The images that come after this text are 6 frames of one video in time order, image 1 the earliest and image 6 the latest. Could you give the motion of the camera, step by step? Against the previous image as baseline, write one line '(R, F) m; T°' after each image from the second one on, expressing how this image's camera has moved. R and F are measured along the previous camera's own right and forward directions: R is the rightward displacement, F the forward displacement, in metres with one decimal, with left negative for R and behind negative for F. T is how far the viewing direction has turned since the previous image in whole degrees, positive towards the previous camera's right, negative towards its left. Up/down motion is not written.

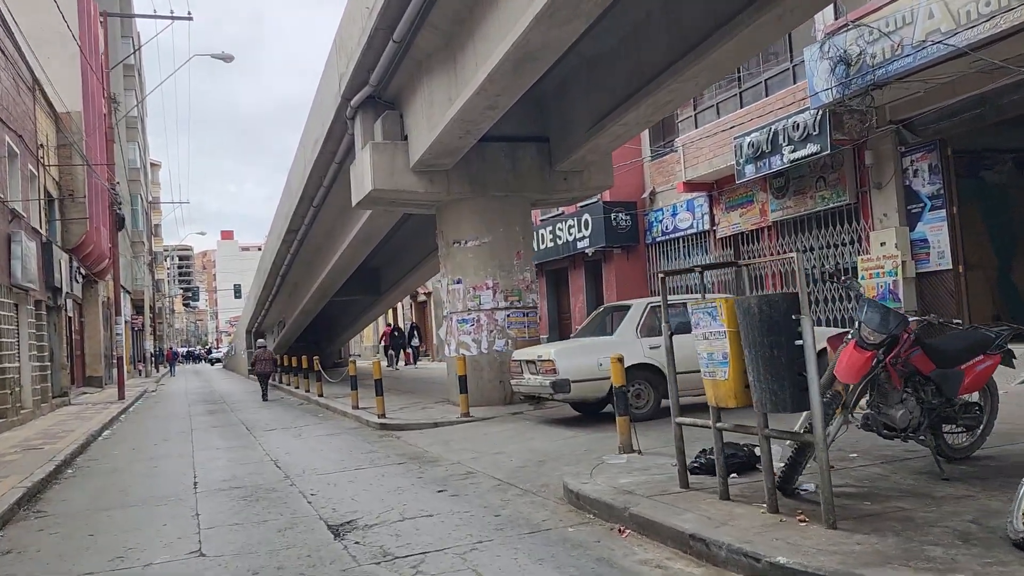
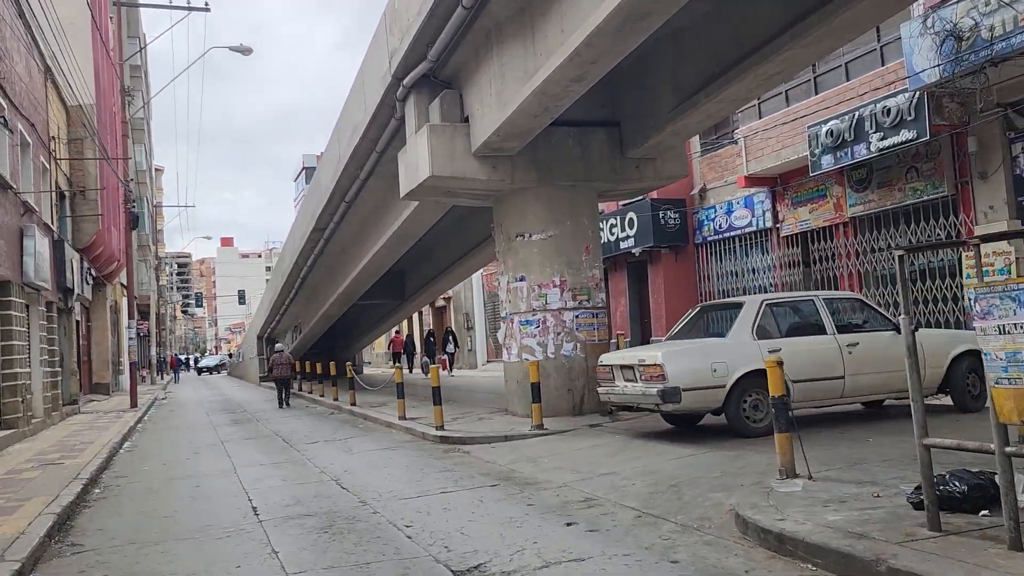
(-1.0, +1.2) m; 0°
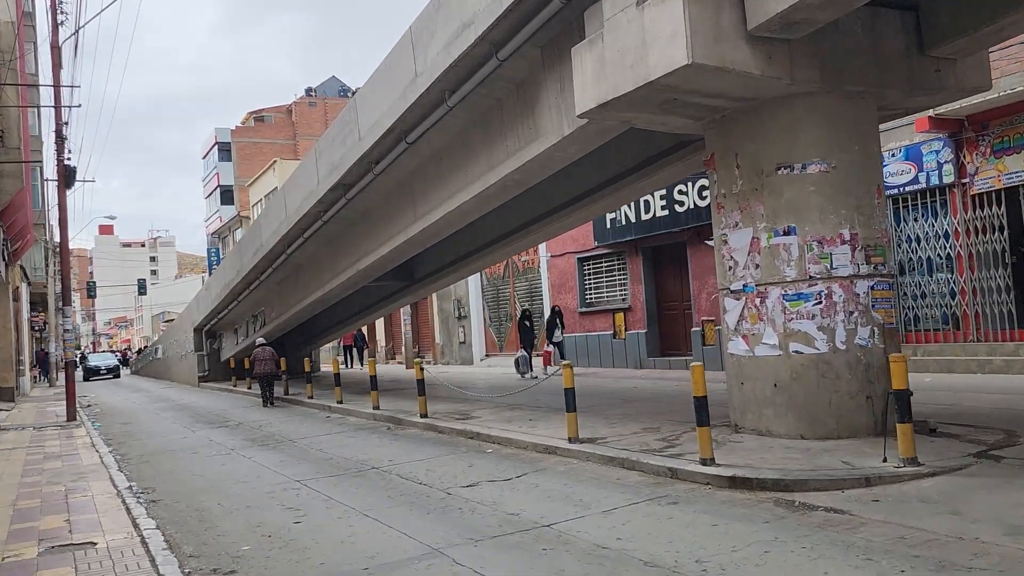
(-3.5, +4.3) m; +7°
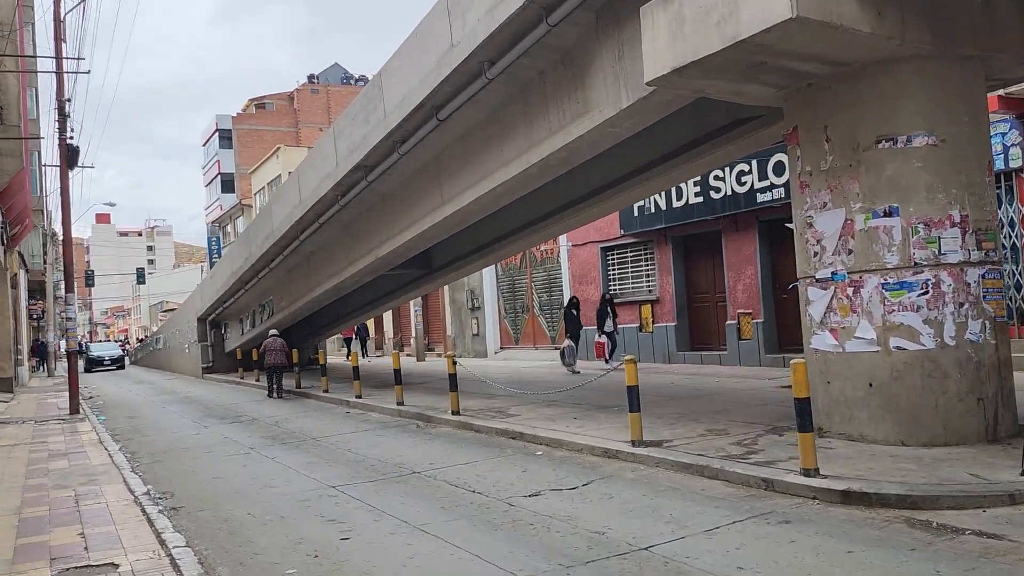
(-0.6, +0.9) m; 0°
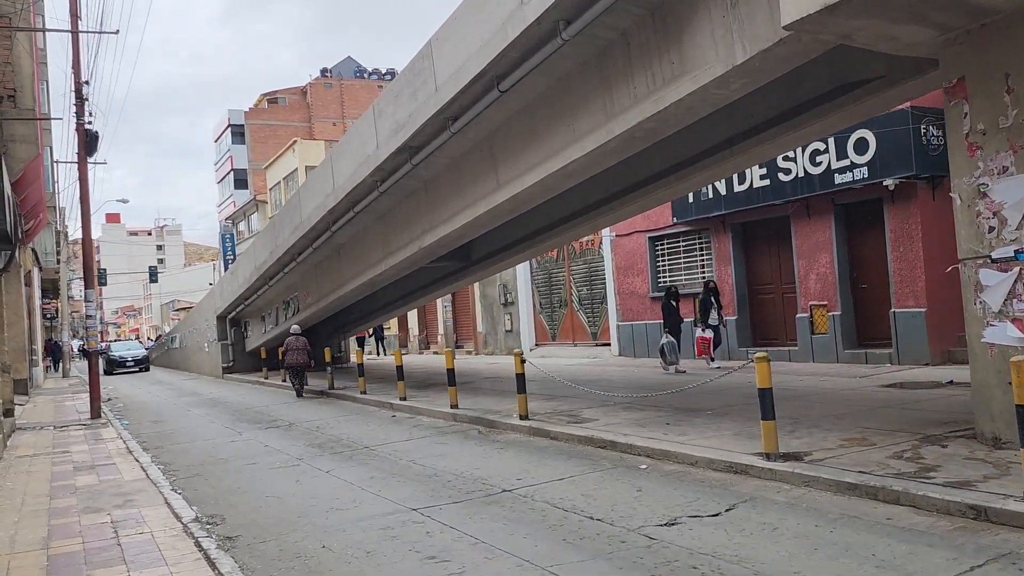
(-0.8, +1.2) m; -1°
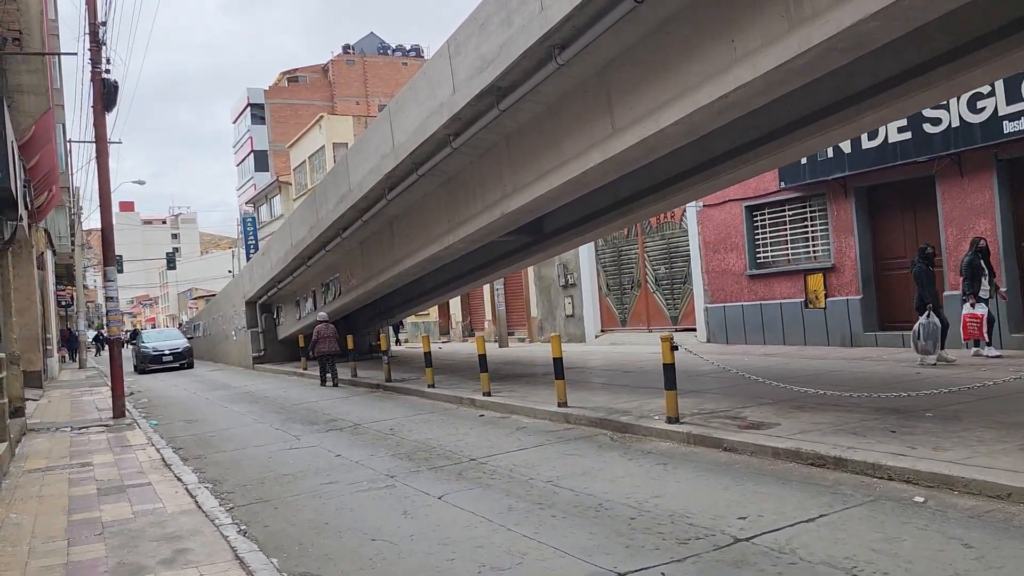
(-1.3, +2.3) m; -1°
